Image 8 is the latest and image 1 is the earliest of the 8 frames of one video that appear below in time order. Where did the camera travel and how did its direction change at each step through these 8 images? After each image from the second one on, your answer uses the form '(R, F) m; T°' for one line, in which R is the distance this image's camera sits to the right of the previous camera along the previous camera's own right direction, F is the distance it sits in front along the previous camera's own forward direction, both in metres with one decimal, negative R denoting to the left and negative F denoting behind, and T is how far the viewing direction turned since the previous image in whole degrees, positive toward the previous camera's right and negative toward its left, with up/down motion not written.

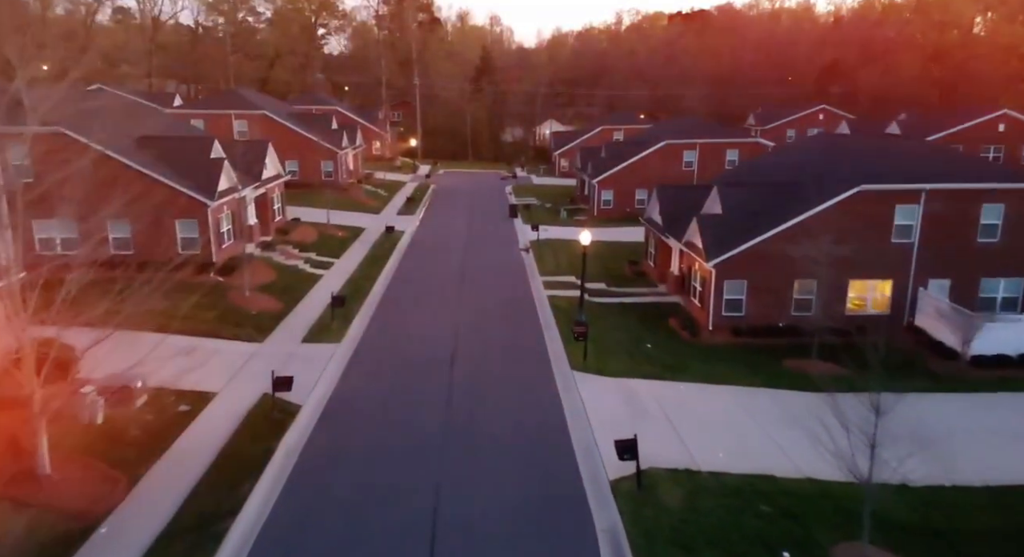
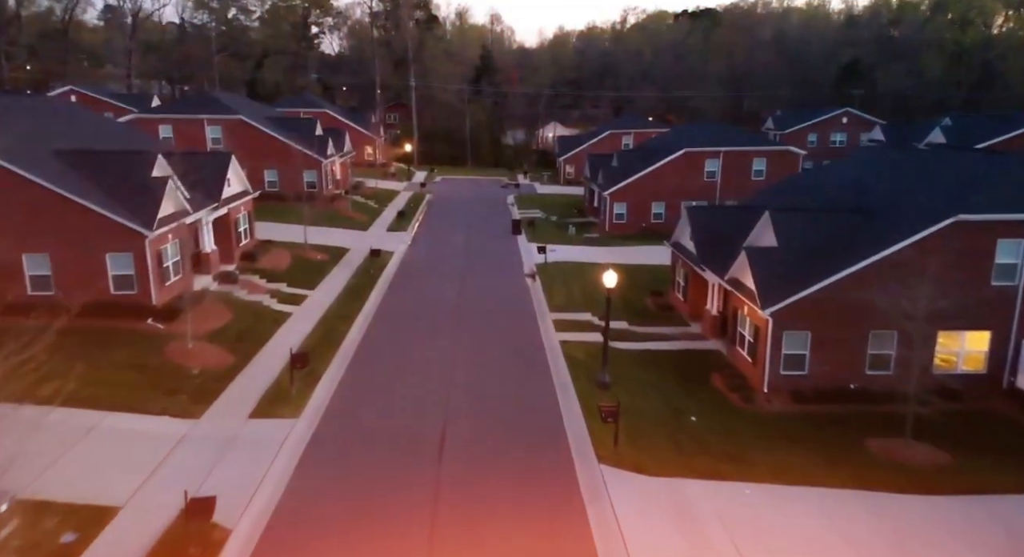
(-0.2, +4.3) m; 0°
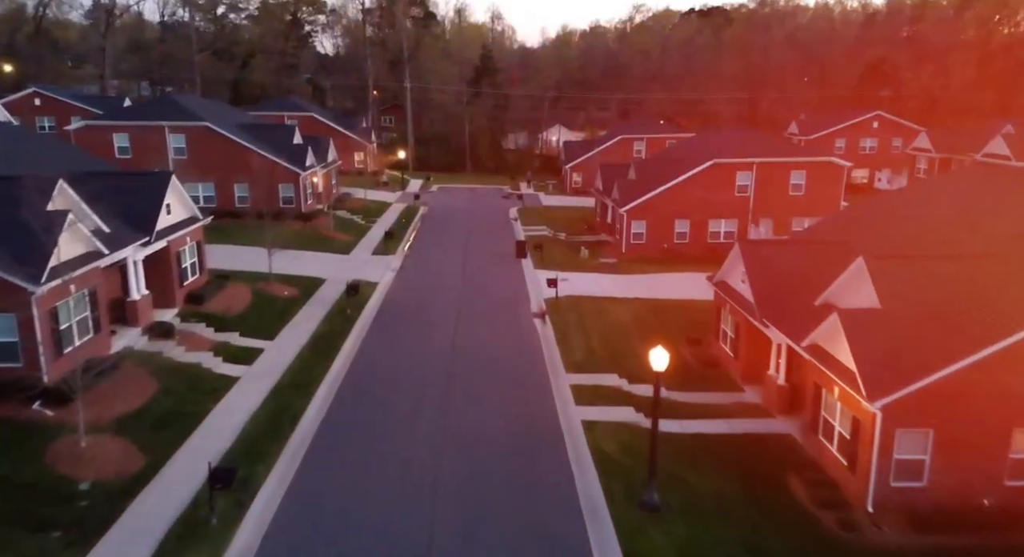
(-0.2, +4.8) m; 0°
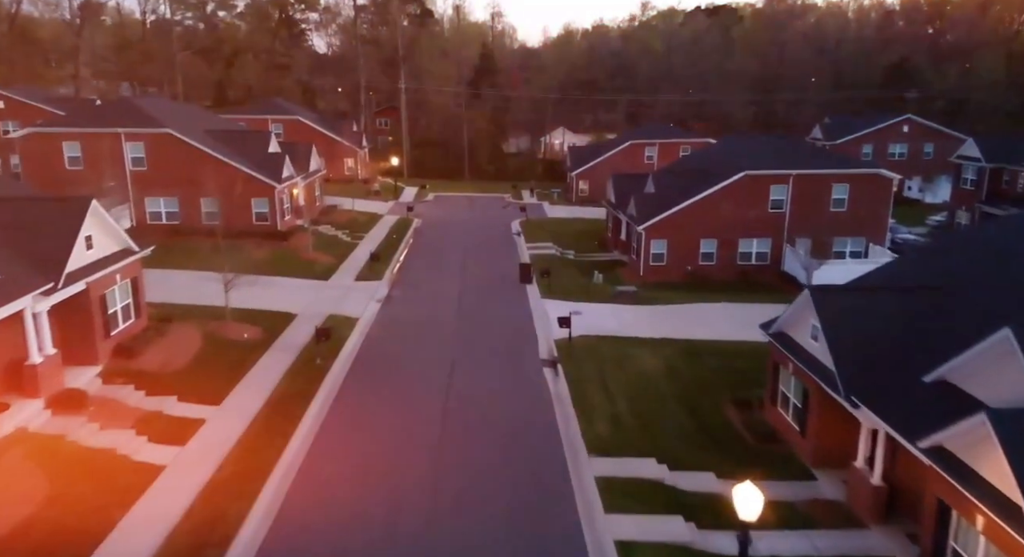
(-0.1, +4.1) m; 0°
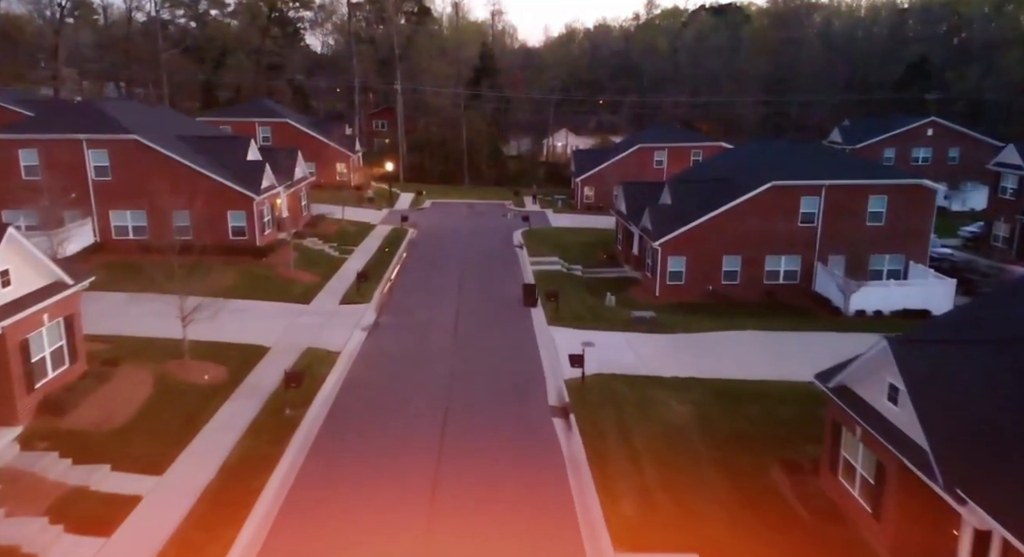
(-0.1, +2.9) m; 0°
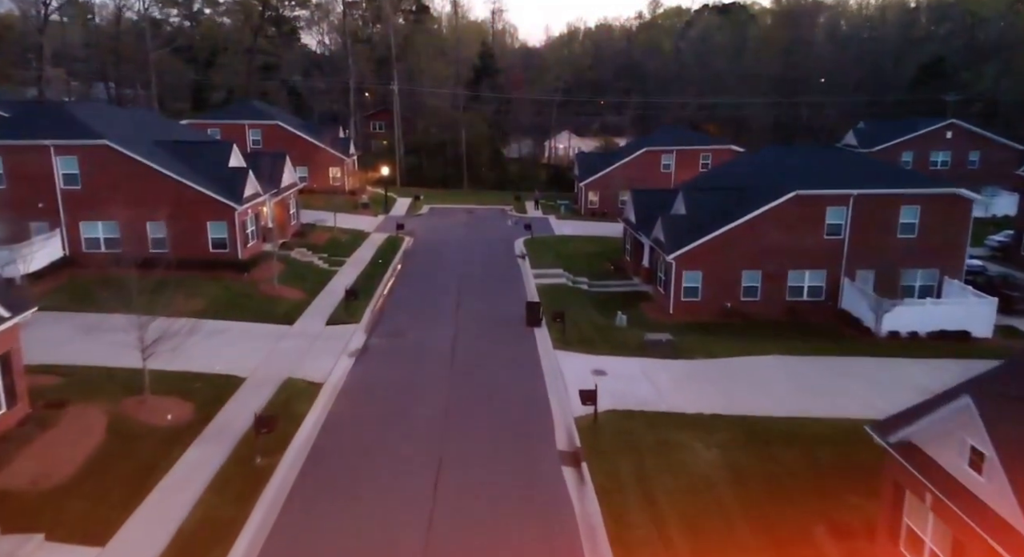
(-0.1, +2.1) m; 0°
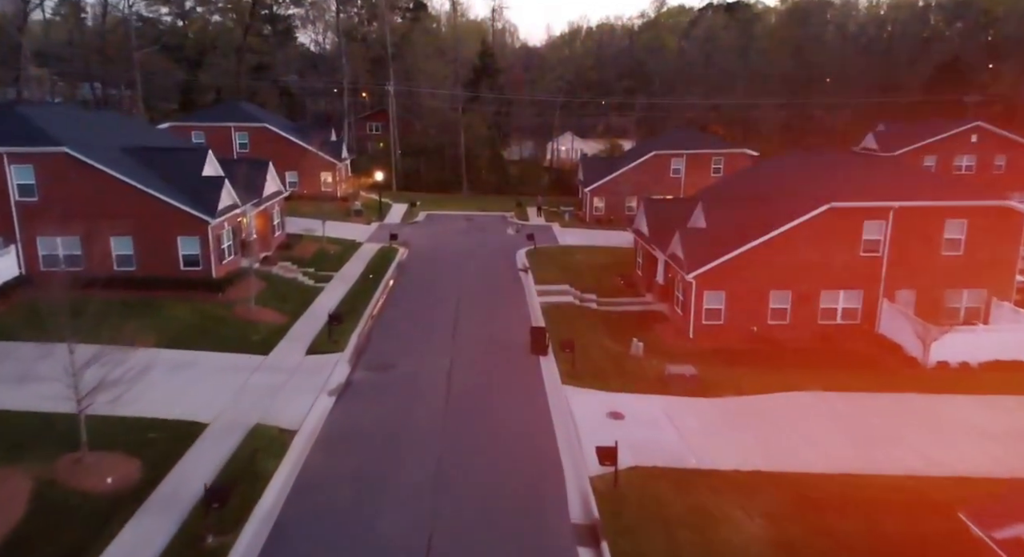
(-0.1, +2.5) m; 0°
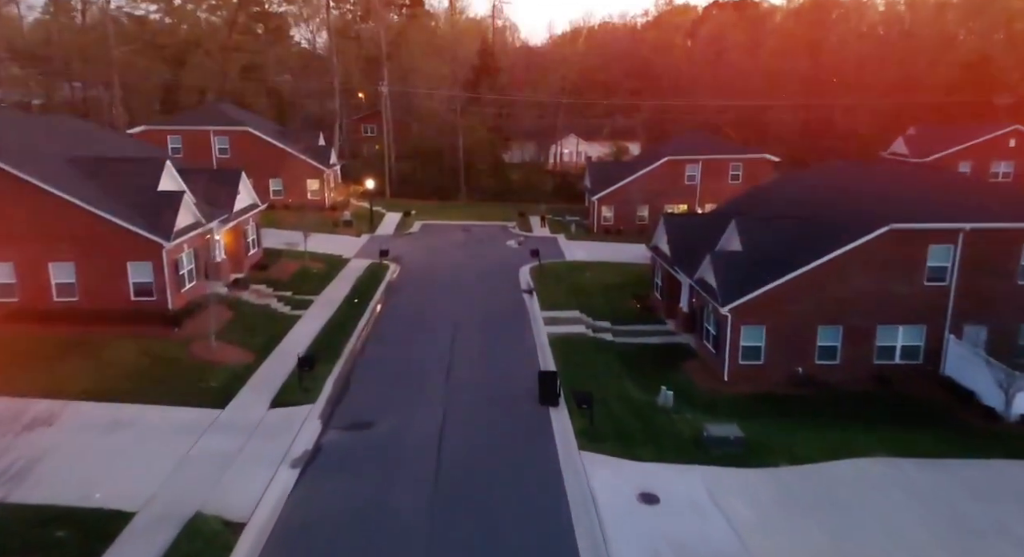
(-0.1, +3.3) m; 0°
